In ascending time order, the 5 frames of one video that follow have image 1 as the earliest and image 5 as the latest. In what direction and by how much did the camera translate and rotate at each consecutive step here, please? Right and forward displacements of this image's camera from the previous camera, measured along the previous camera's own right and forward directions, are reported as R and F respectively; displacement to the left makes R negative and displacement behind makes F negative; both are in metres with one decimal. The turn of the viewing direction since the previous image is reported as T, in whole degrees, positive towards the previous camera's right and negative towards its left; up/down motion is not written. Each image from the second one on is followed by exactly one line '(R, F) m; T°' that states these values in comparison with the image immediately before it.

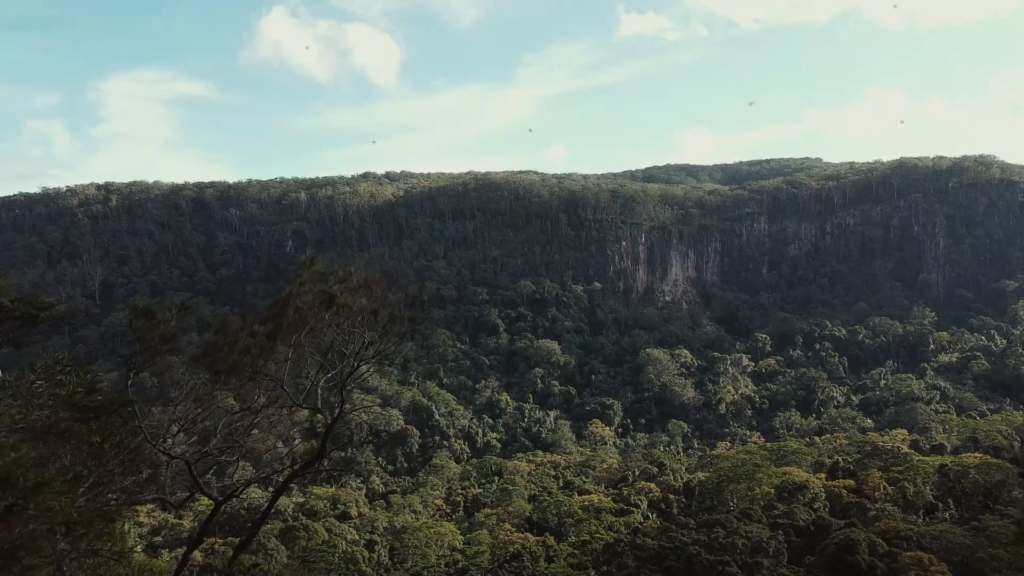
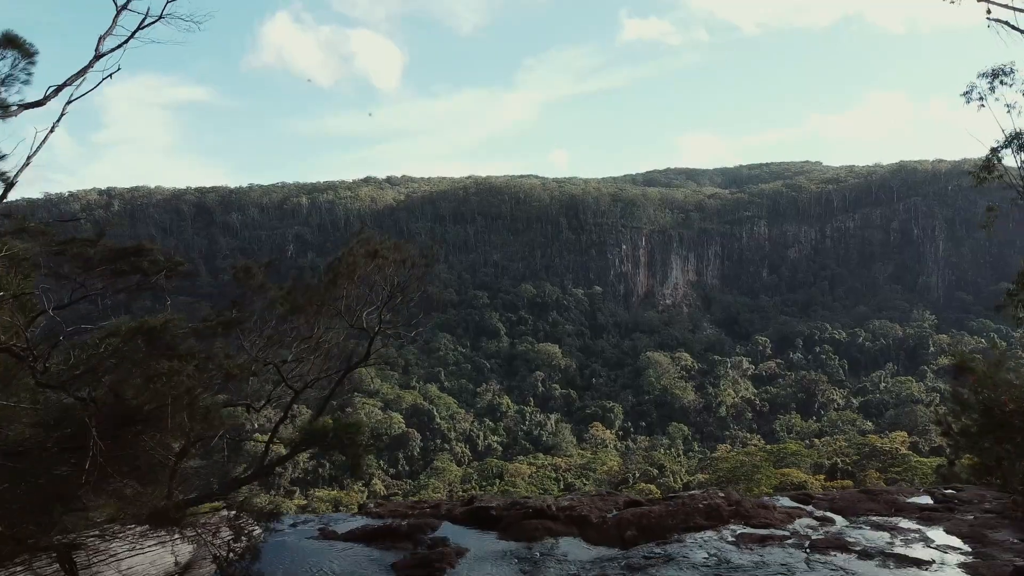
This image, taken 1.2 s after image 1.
(0.0, -0.9) m; 0°
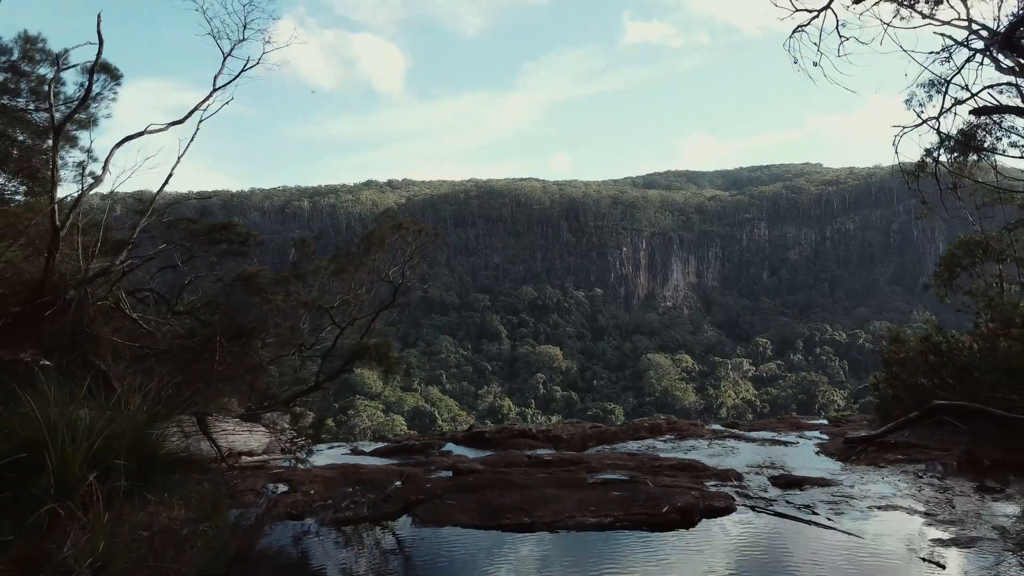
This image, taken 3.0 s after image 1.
(+0.1, -1.1) m; 0°
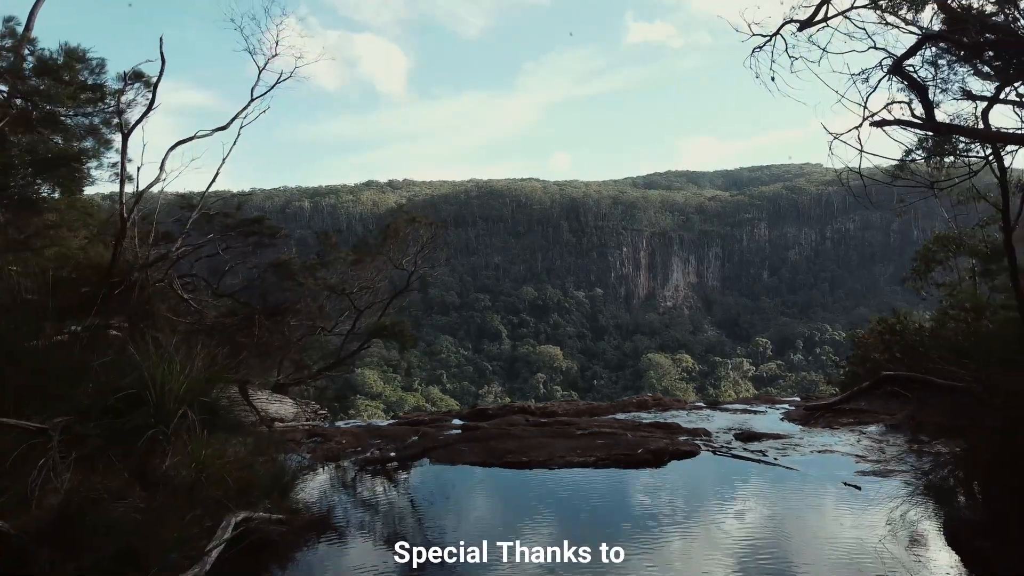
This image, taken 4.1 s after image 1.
(0.0, -0.5) m; 0°
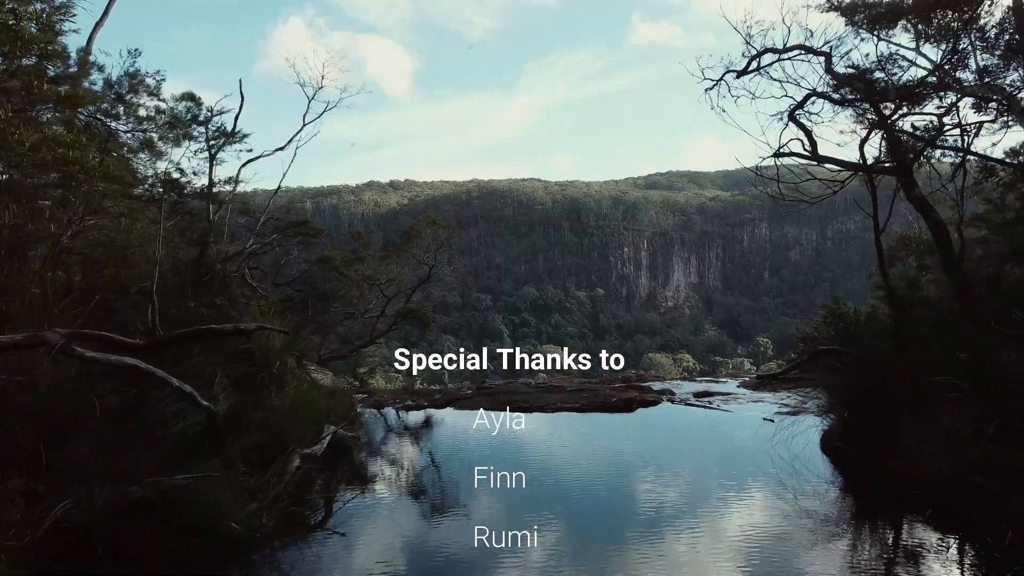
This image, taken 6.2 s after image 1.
(0.0, -0.9) m; 0°
